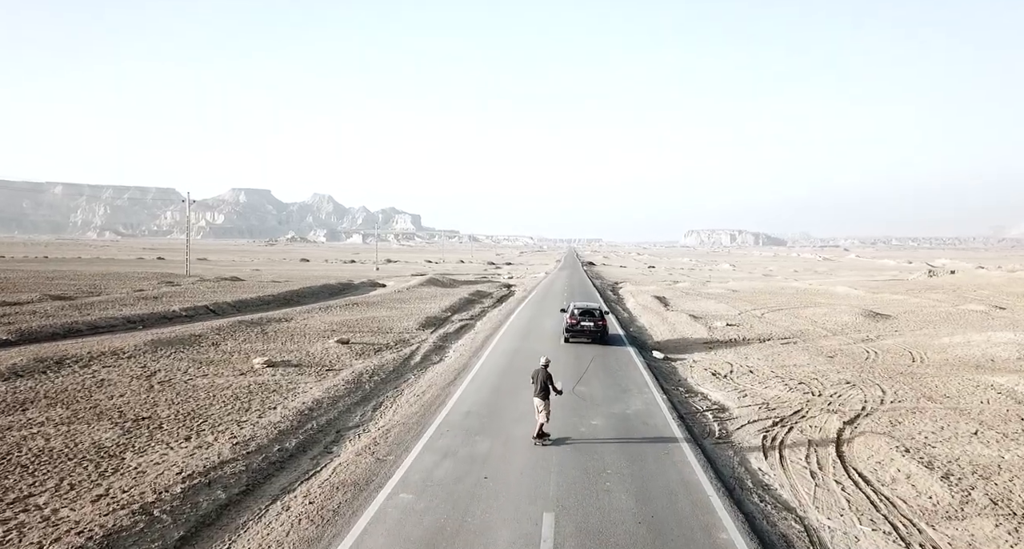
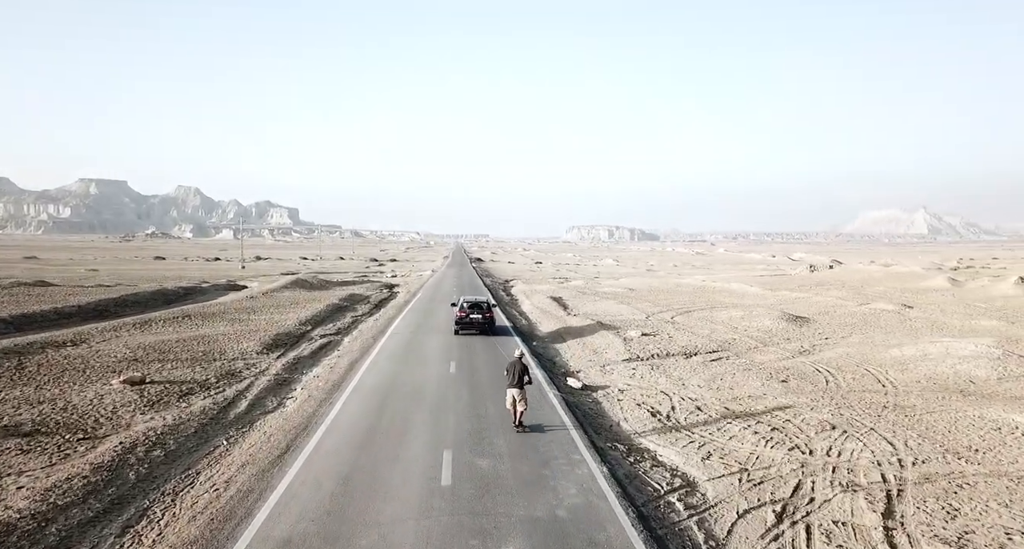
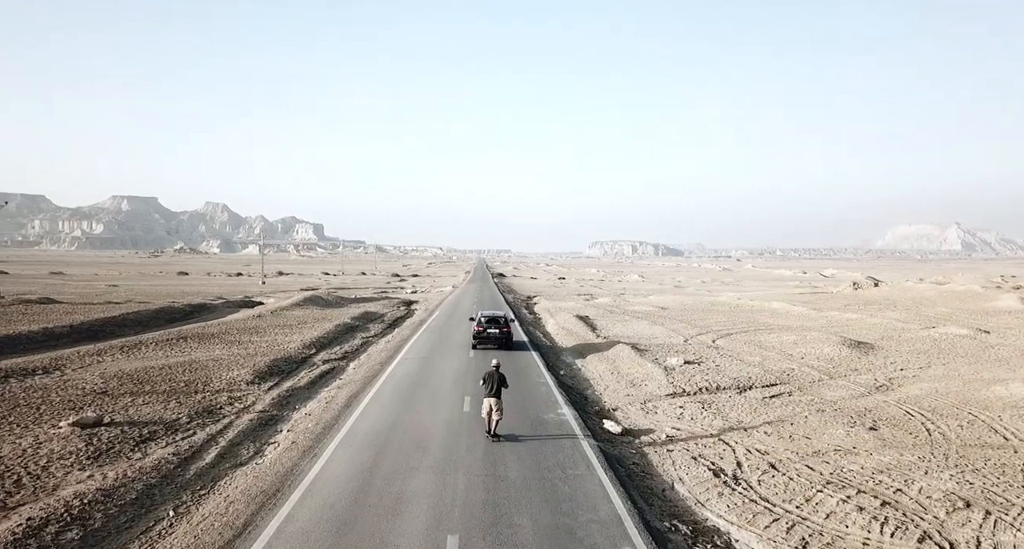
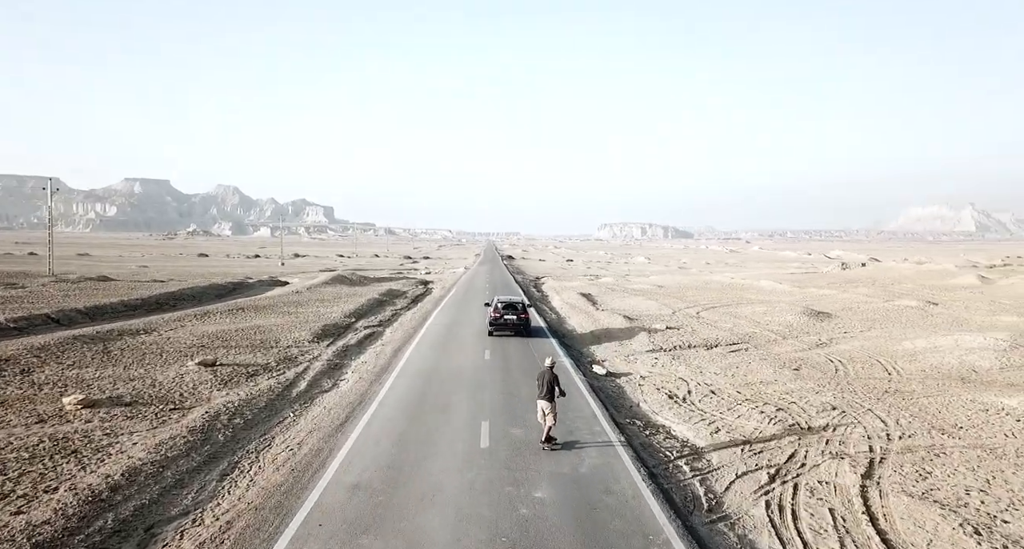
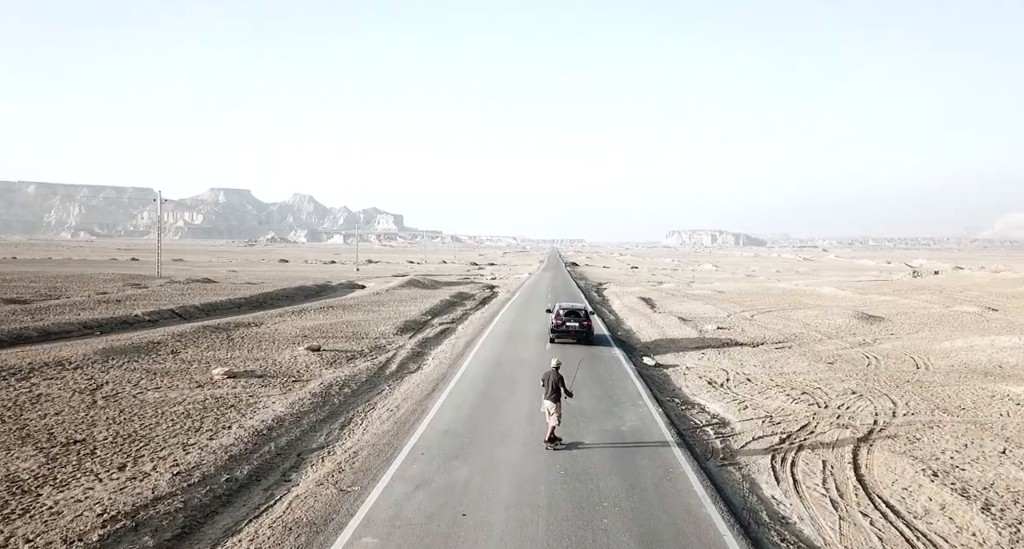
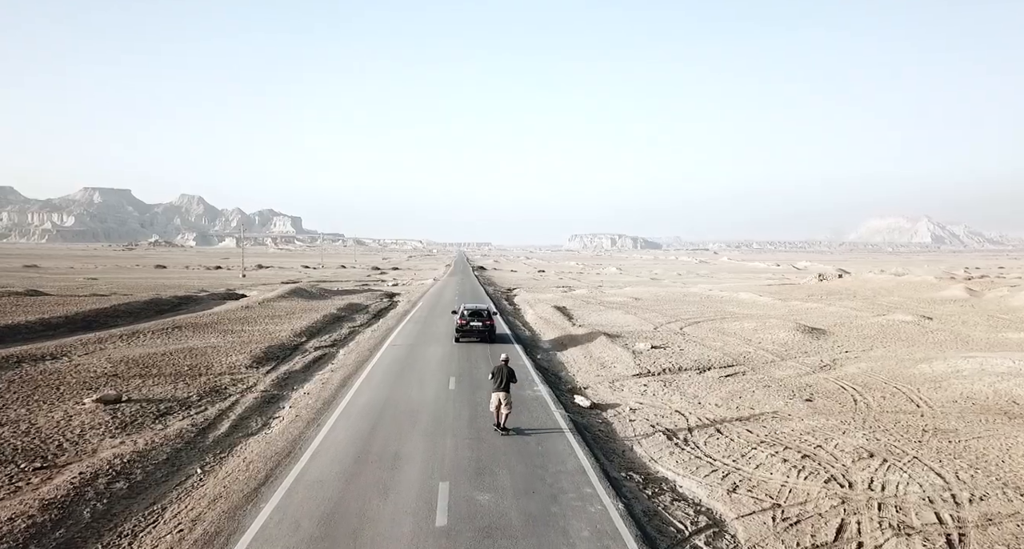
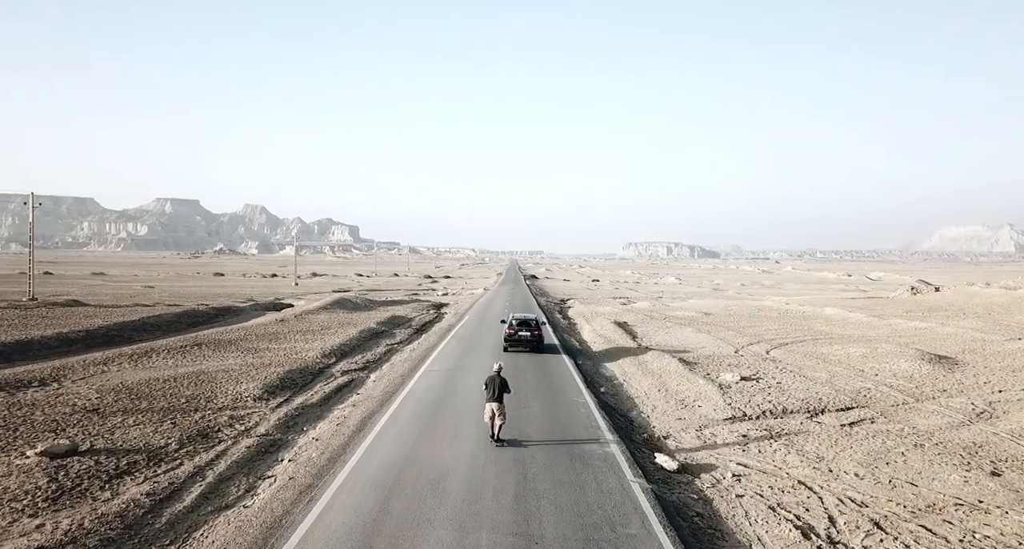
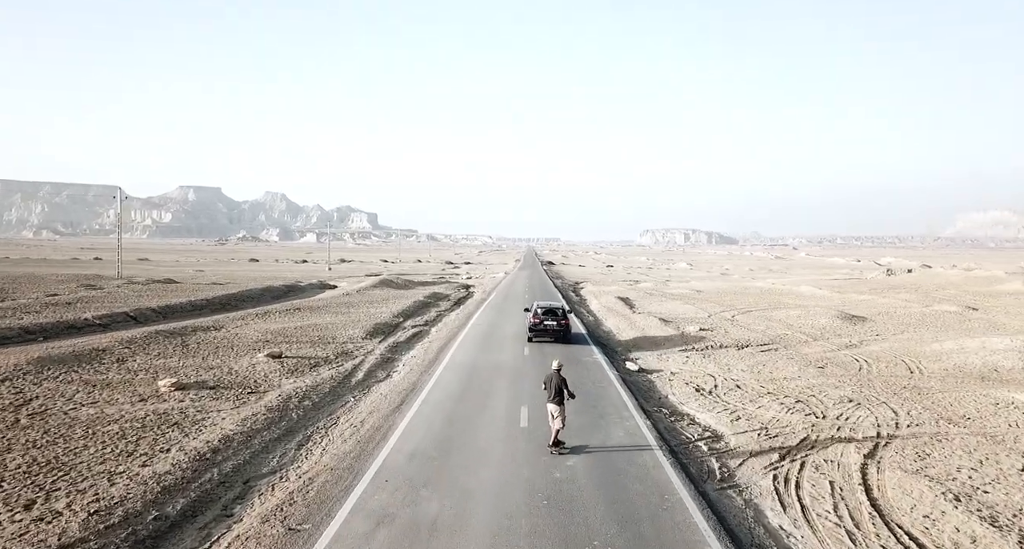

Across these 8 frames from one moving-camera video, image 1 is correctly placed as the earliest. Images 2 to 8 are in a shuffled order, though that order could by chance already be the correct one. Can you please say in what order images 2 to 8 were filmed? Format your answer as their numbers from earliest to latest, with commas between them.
5, 8, 4, 2, 6, 3, 7
